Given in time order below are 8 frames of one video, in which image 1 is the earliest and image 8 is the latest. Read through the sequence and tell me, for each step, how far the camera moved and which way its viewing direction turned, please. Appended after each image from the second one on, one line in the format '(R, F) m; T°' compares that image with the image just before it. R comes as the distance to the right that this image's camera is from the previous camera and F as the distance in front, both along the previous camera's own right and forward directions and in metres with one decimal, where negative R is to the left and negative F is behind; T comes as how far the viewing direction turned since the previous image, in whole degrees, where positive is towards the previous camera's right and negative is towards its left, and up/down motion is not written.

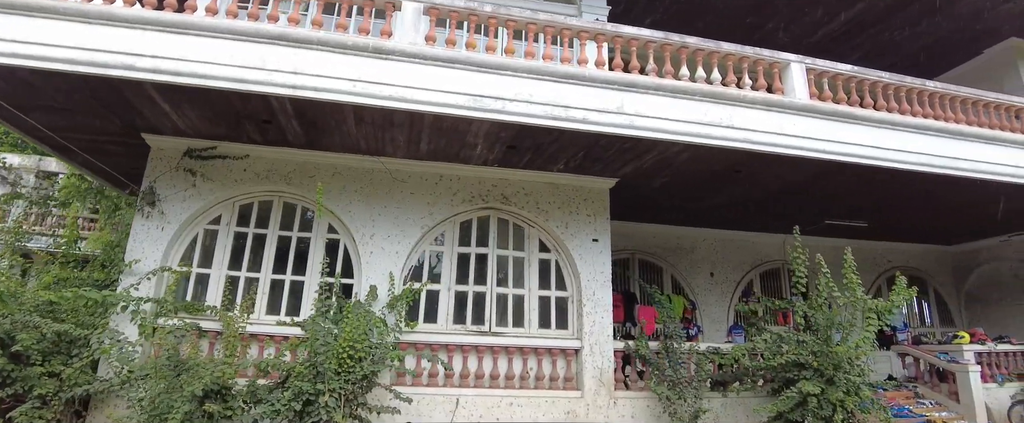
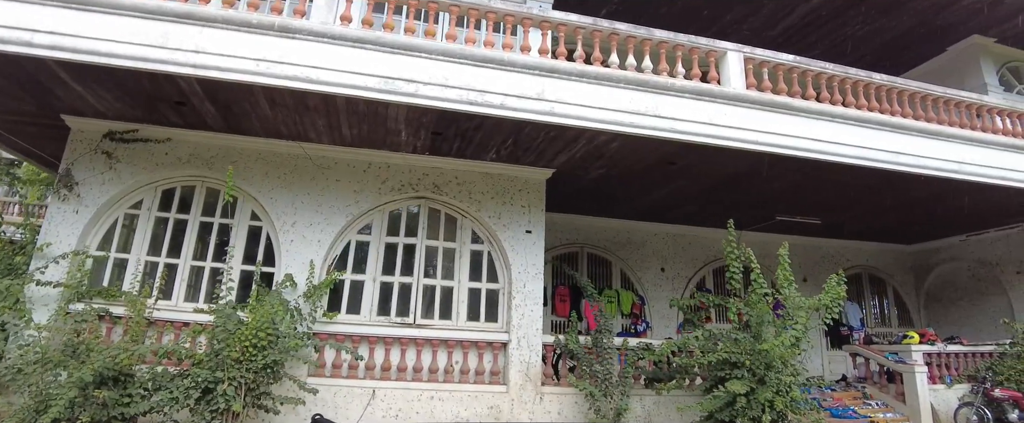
(+0.8, +0.2) m; 0°
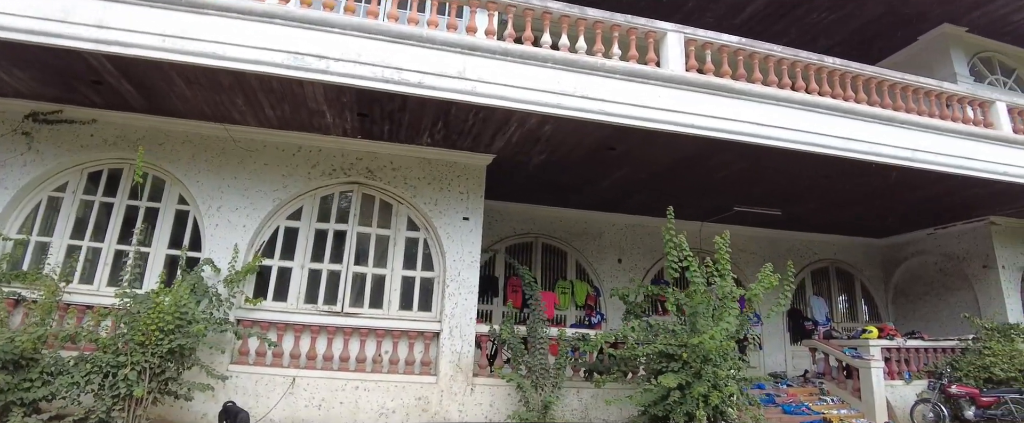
(+0.8, +0.2) m; 0°
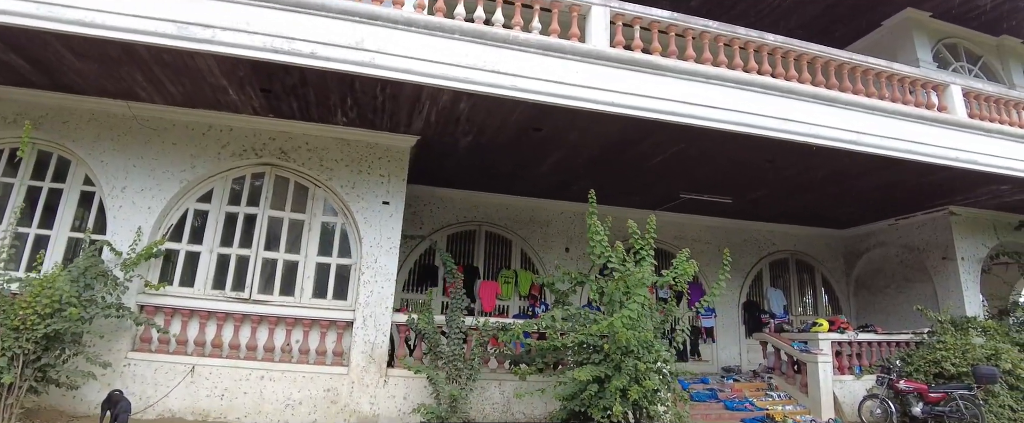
(+0.9, +0.3) m; 0°
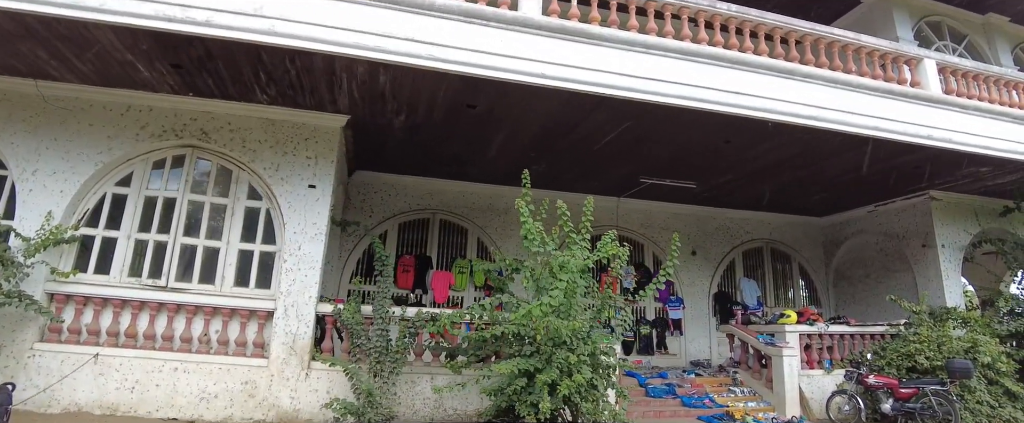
(+0.8, +0.3) m; -1°
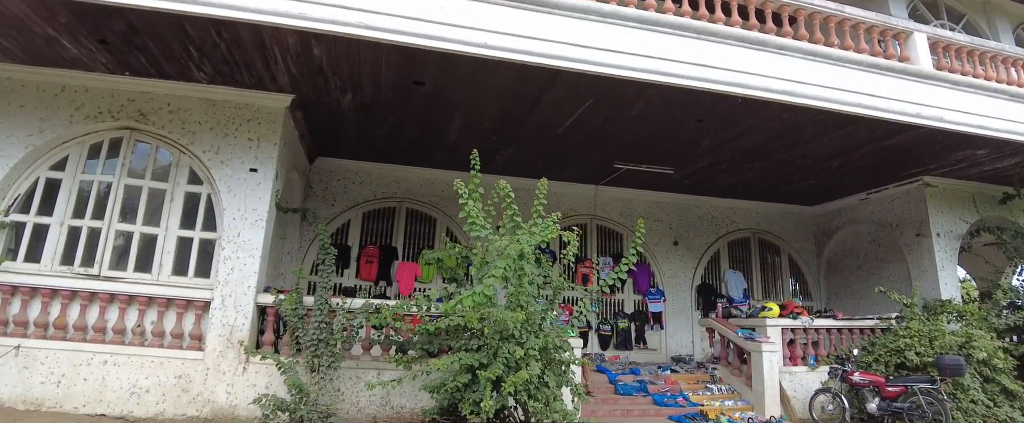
(+0.5, +0.3) m; -1°
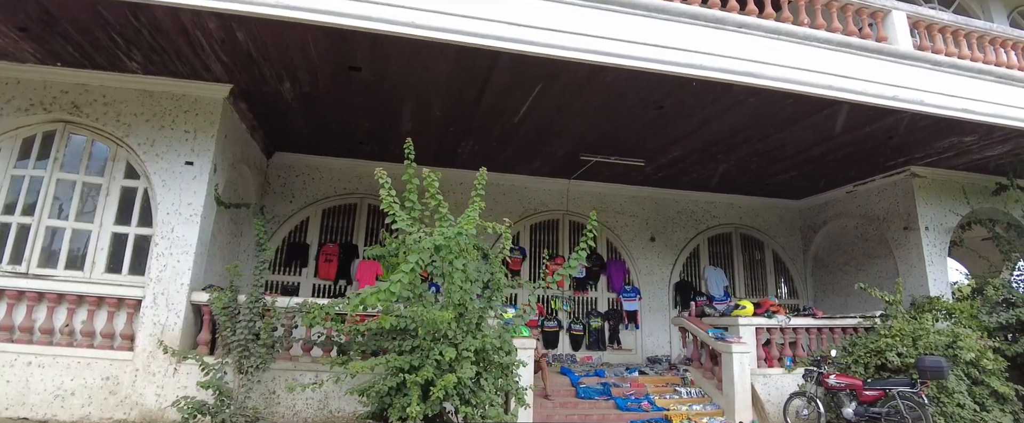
(+0.6, +0.3) m; -1°
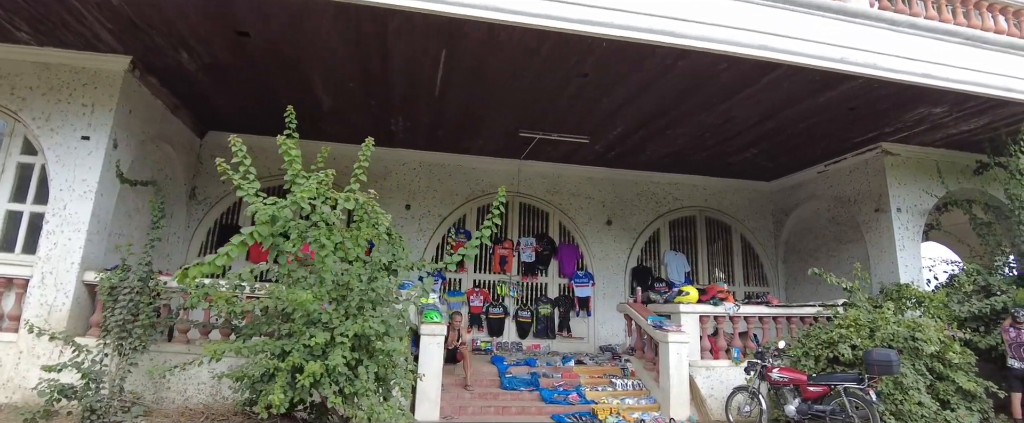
(+1.0, +0.4) m; -2°
